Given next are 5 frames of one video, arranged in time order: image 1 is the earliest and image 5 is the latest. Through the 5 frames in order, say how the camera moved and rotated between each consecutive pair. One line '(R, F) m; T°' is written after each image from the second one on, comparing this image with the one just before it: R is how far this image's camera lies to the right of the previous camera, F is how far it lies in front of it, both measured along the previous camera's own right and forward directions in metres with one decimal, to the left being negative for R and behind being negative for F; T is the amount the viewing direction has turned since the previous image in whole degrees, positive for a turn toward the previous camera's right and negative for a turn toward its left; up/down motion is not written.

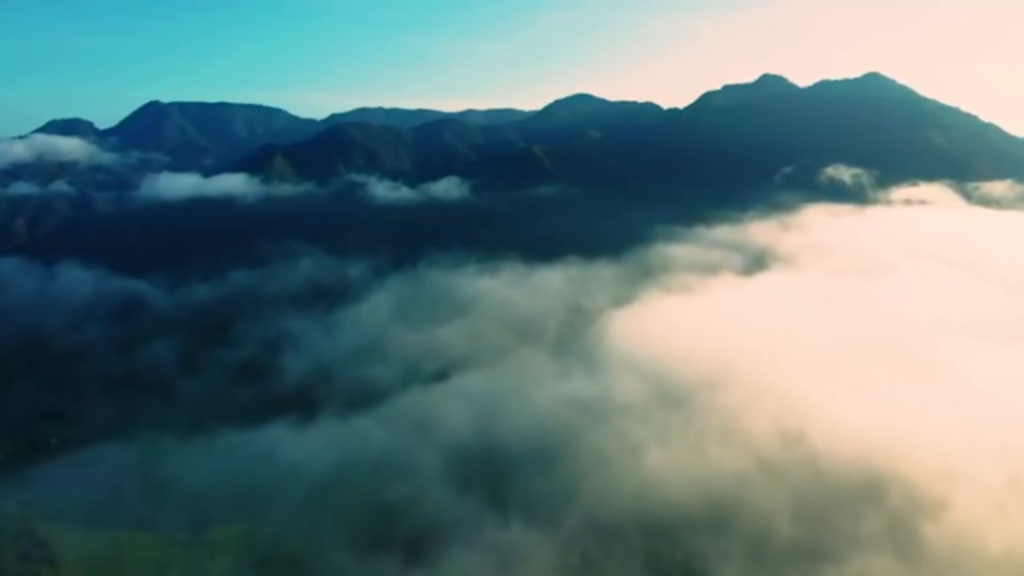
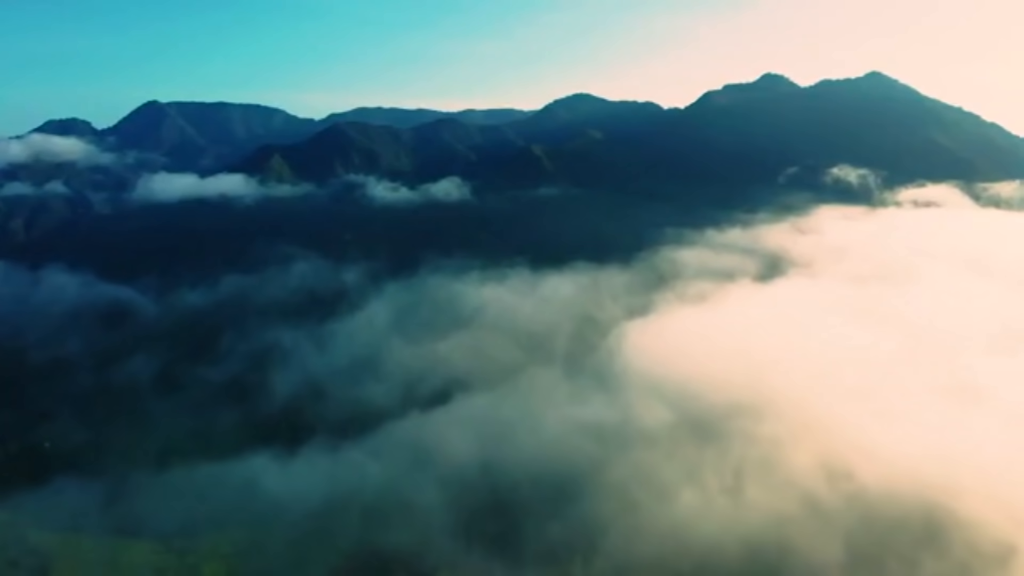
(-0.8, +6.3) m; 0°
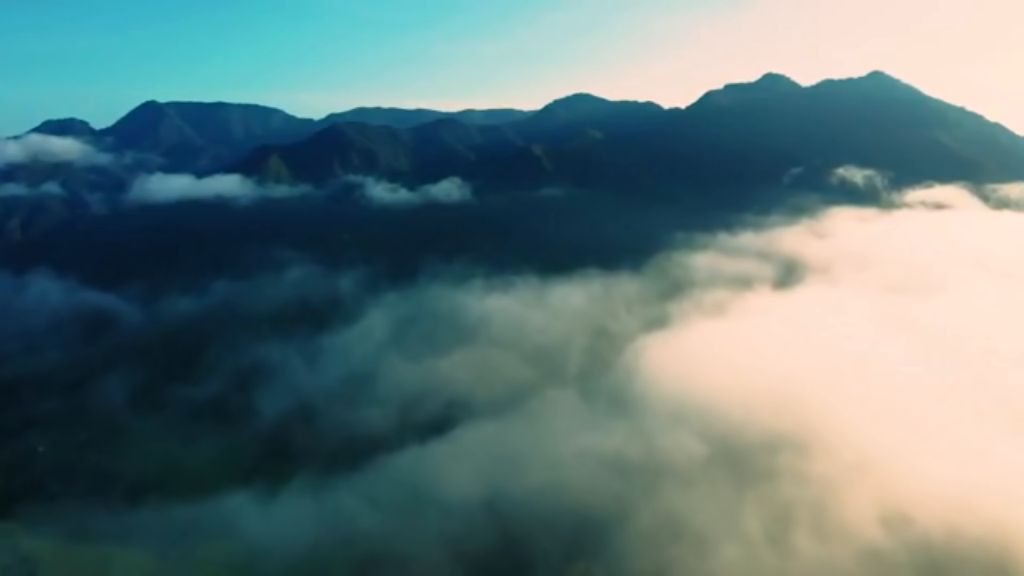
(-0.8, +6.5) m; 0°
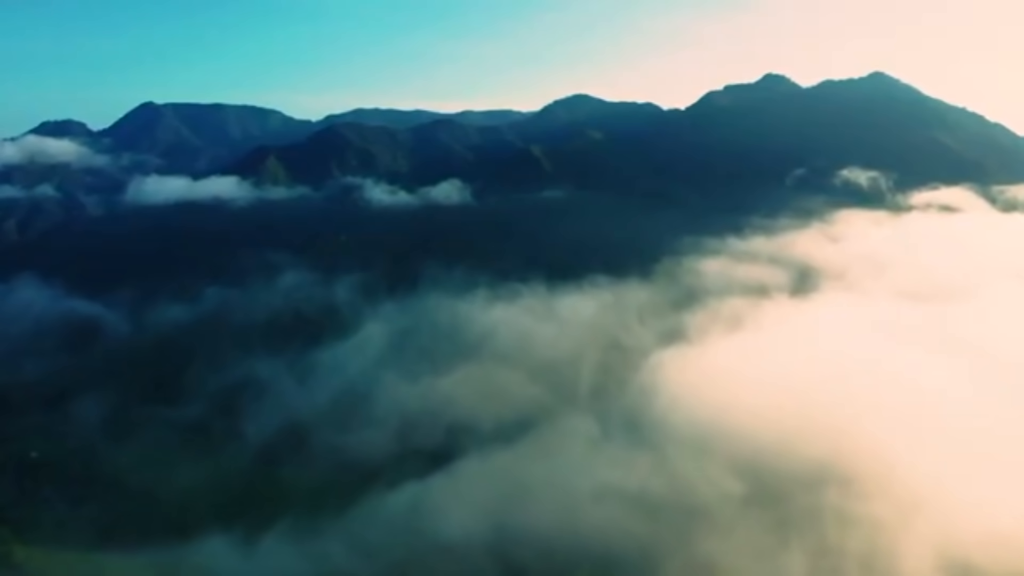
(-0.8, +5.3) m; 0°
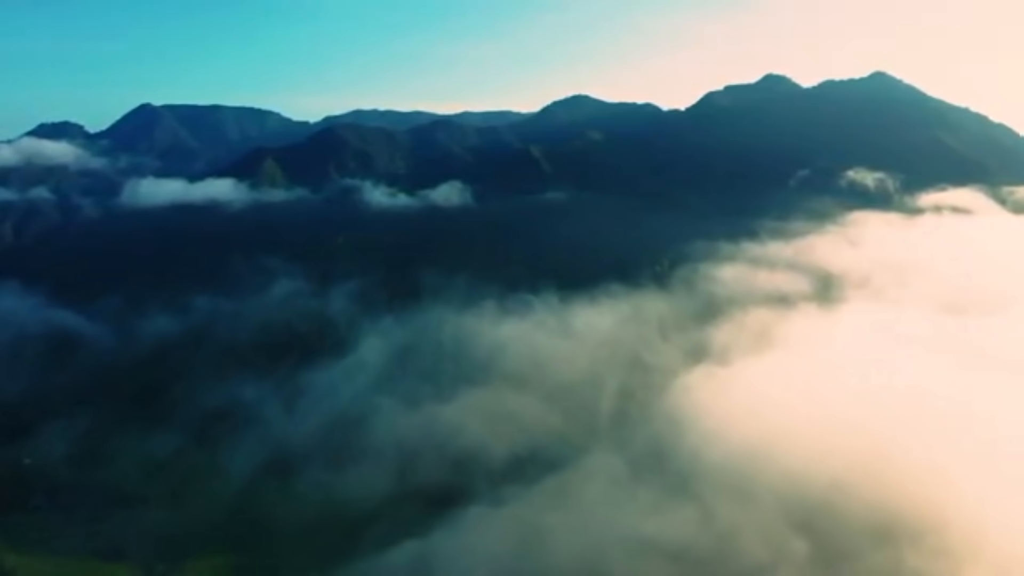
(-1.2, +6.4) m; 0°
